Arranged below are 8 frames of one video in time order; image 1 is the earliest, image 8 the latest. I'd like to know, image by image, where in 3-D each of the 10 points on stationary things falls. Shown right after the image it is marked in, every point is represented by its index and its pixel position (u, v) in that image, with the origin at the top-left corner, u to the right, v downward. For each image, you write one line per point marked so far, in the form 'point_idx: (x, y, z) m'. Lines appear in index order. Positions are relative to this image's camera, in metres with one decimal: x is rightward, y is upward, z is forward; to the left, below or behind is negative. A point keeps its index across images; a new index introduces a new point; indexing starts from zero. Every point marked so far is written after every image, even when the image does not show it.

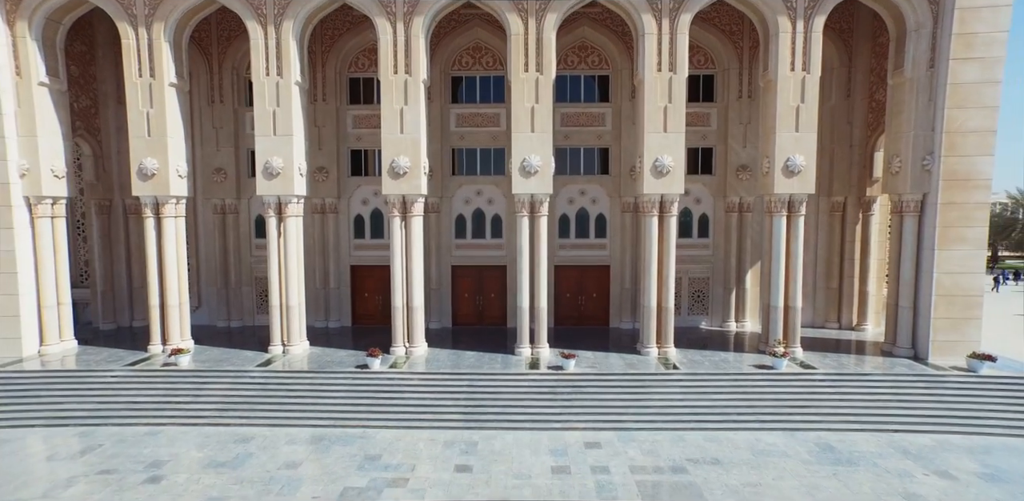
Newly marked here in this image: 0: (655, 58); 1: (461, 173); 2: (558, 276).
0: (+3.5, +4.7, +13.7) m
1: (-1.5, +2.4, +17.5) m
2: (+1.4, -0.8, +17.7) m
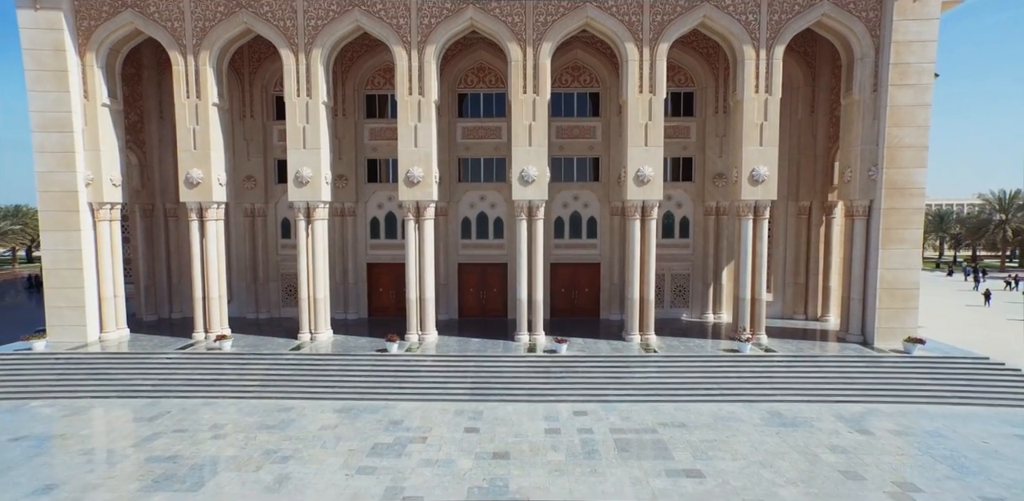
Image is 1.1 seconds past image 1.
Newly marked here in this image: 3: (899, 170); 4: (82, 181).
0: (+3.5, +4.7, +15.8) m
1: (-1.5, +2.4, +19.6) m
2: (+1.4, -0.8, +19.7) m
3: (+10.4, +2.2, +15.3) m
4: (-12.0, +1.9, +16.0) m
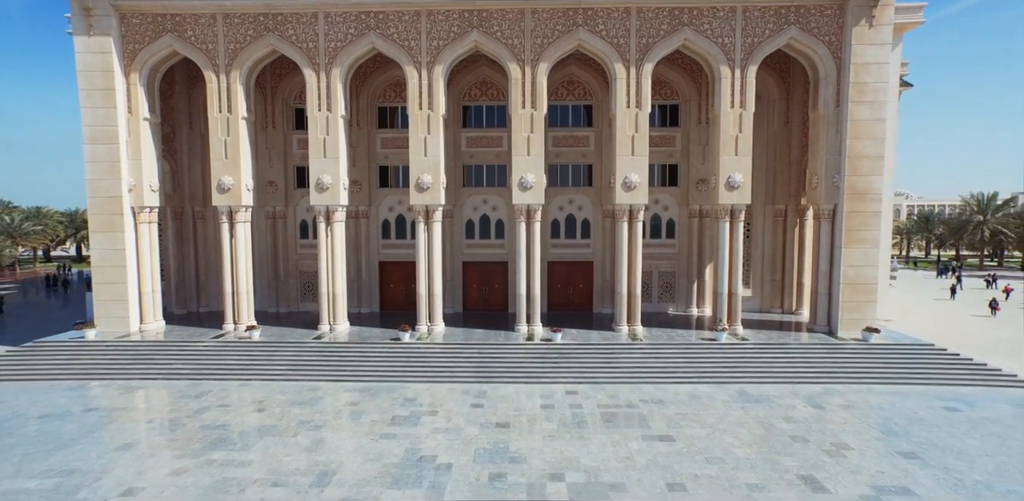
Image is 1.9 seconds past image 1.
0: (+3.5, +4.8, +17.5) m
1: (-1.5, +2.4, +21.4) m
2: (+1.5, -0.7, +21.5) m
3: (+10.4, +2.2, +17.0) m
4: (-12.0, +2.0, +17.8) m
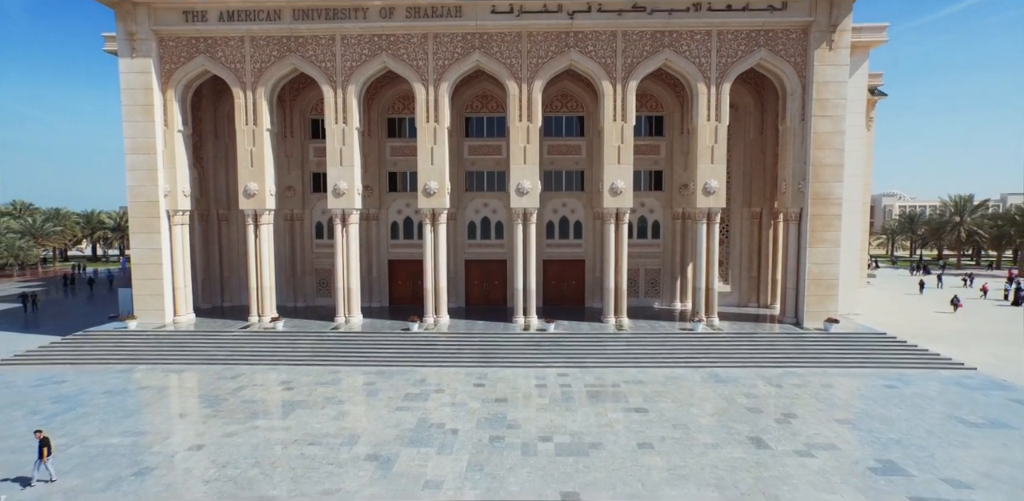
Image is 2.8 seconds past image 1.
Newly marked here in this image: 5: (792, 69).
0: (+3.4, +4.8, +19.5) m
1: (-1.6, +2.5, +23.3) m
2: (+1.4, -0.7, +23.4) m
3: (+10.3, +2.2, +19.0) m
4: (-12.1, +2.0, +19.7) m
5: (+9.3, +6.0, +18.9) m
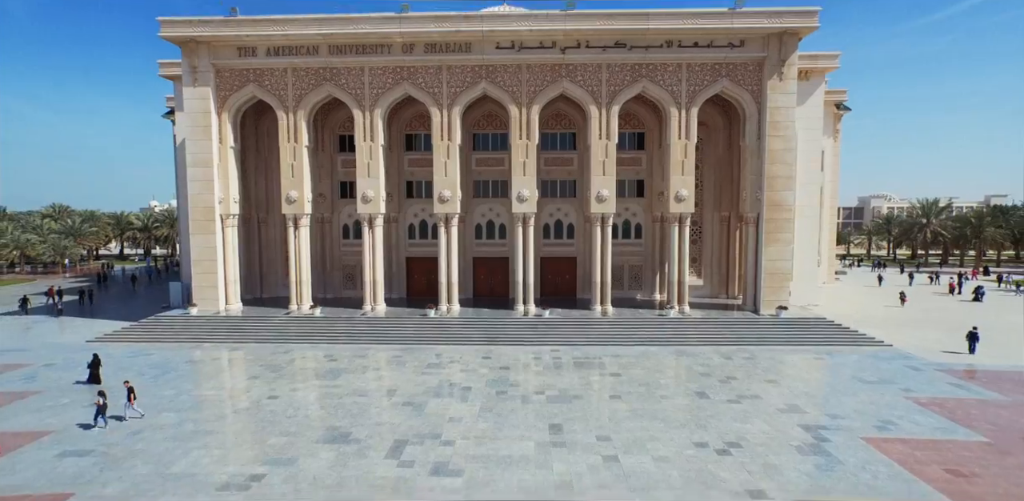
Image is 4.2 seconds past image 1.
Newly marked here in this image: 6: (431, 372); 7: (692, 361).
0: (+3.5, +4.9, +23.0) m
1: (-1.5, +2.5, +26.9) m
2: (+1.5, -0.6, +27.0) m
3: (+10.4, +2.3, +22.5) m
4: (-12.1, +2.1, +23.3) m
5: (+9.3, +6.1, +22.4) m
6: (-2.5, -3.7, +17.5) m
7: (+5.8, -3.6, +18.4) m
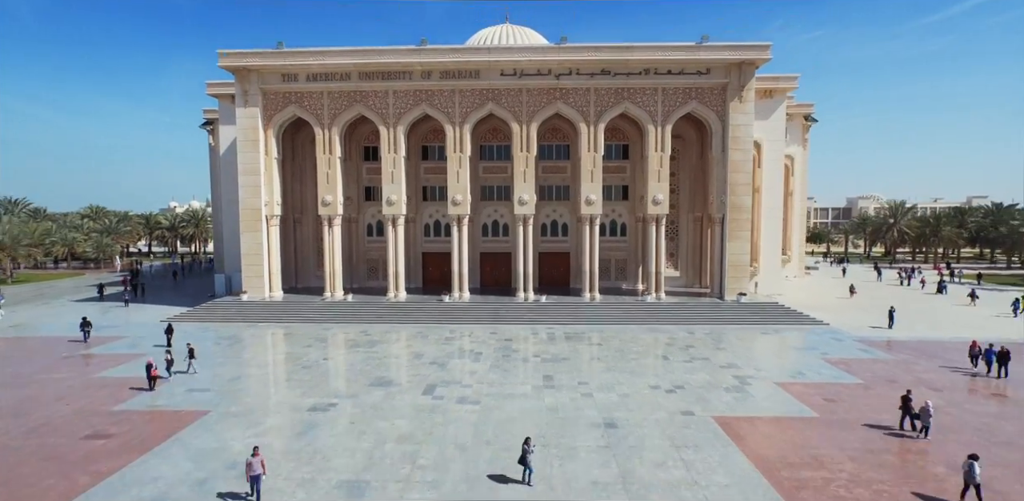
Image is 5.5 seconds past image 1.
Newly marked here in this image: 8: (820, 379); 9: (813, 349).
0: (+3.6, +5.1, +27.1) m
1: (-1.4, +2.7, +31.0) m
2: (+1.6, -0.4, +31.1) m
3: (+10.5, +2.5, +26.6) m
4: (-12.0, +2.3, +27.4) m
5: (+9.4, +6.3, +26.5) m
6: (-2.4, -3.5, +21.6) m
7: (+5.9, -3.4, +22.5) m
8: (+8.5, -3.5, +15.8) m
9: (+10.3, -3.3, +19.5) m
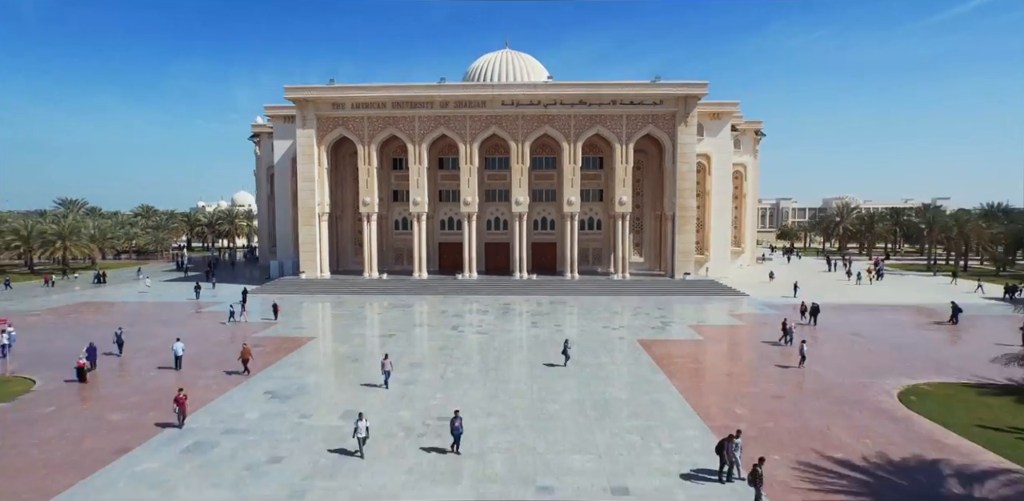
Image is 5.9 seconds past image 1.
0: (+3.5, +5.7, +34.9) m
1: (-1.5, +3.4, +38.8) m
2: (+1.4, +0.2, +38.9) m
3: (+10.4, +3.1, +34.4) m
4: (-12.1, +2.9, +35.2) m
5: (+9.3, +6.9, +34.3) m
6: (-2.5, -2.9, +29.4) m
7: (+5.8, -2.7, +30.3) m
8: (+8.4, -2.9, +23.6) m
9: (+10.1, -2.7, +27.3) m
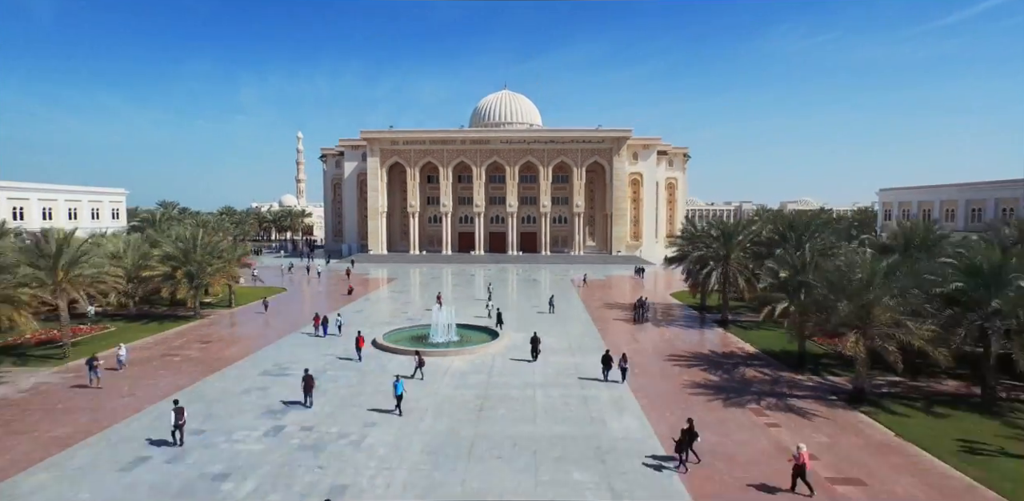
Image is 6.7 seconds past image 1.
0: (+3.0, +7.0, +53.3) m
1: (-2.0, +4.6, +57.2) m
2: (+1.0, +1.5, +57.3) m
3: (+9.9, +4.3, +52.8) m
4: (-12.5, +4.2, +53.7) m
5: (+8.9, +8.1, +52.7) m
6: (-3.0, -1.6, +47.8) m
7: (+5.2, -1.5, +48.6) m
8: (+7.8, -1.6, +41.9) m
9: (+9.6, -1.5, +45.6) m
